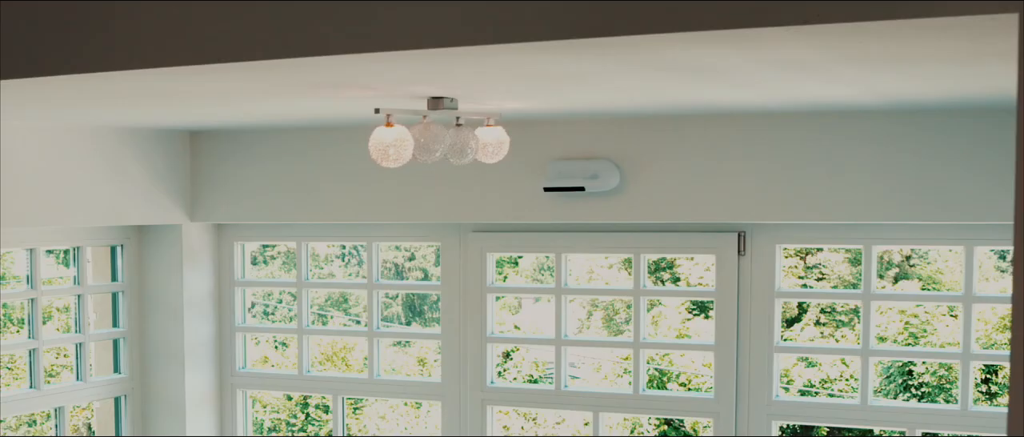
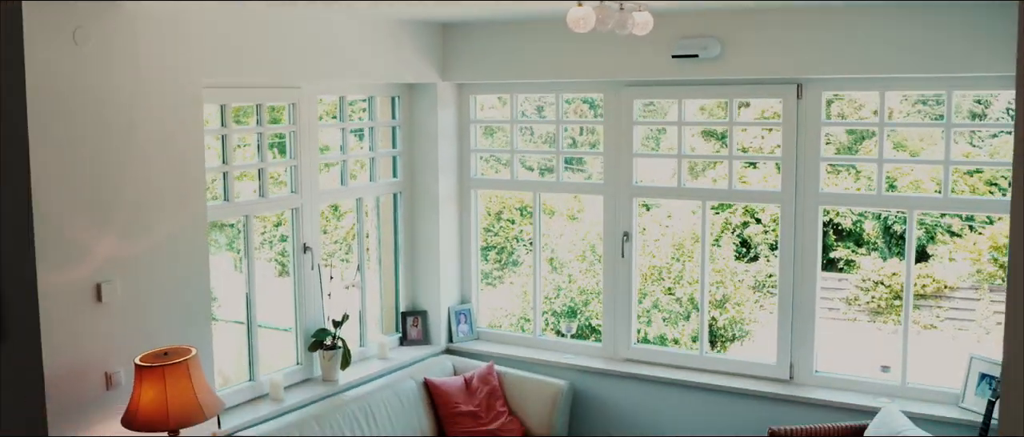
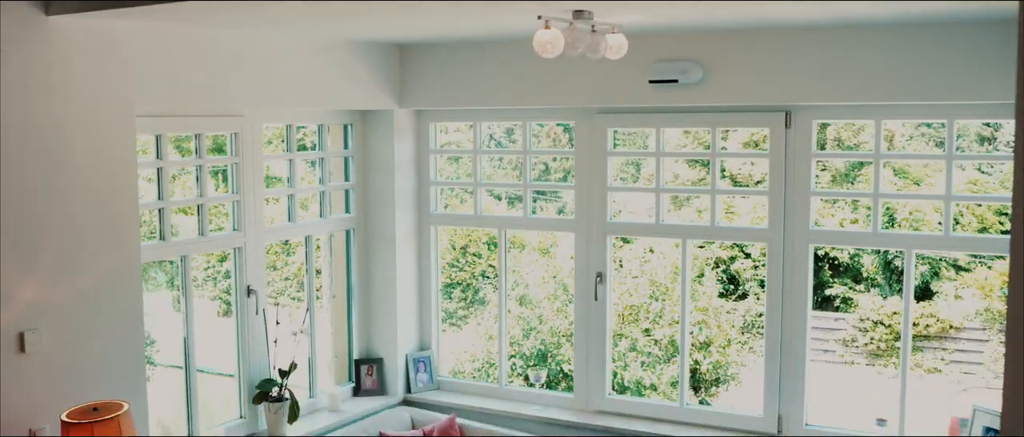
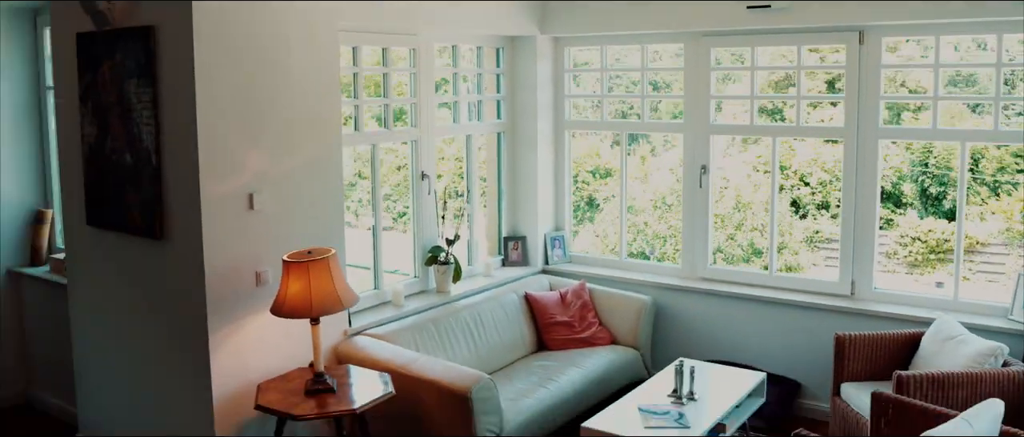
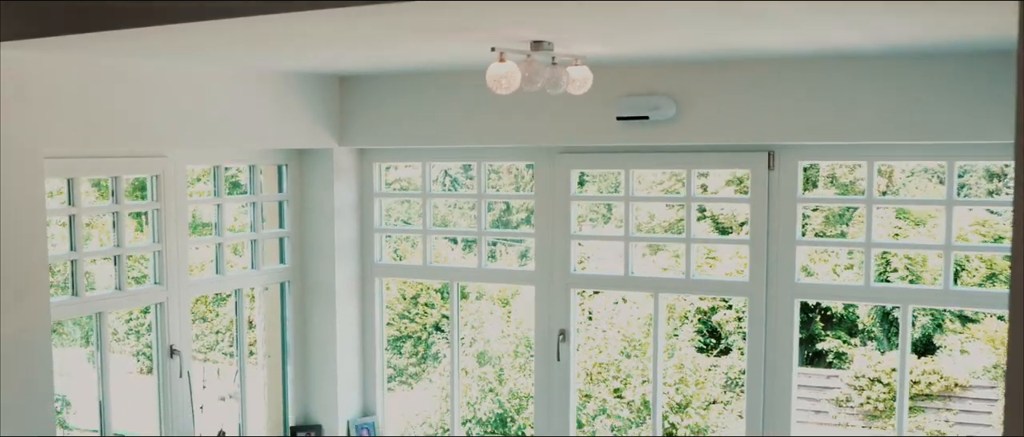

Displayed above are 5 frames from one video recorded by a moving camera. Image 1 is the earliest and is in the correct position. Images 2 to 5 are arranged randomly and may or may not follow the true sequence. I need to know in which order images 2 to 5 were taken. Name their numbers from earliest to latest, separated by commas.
5, 3, 2, 4
